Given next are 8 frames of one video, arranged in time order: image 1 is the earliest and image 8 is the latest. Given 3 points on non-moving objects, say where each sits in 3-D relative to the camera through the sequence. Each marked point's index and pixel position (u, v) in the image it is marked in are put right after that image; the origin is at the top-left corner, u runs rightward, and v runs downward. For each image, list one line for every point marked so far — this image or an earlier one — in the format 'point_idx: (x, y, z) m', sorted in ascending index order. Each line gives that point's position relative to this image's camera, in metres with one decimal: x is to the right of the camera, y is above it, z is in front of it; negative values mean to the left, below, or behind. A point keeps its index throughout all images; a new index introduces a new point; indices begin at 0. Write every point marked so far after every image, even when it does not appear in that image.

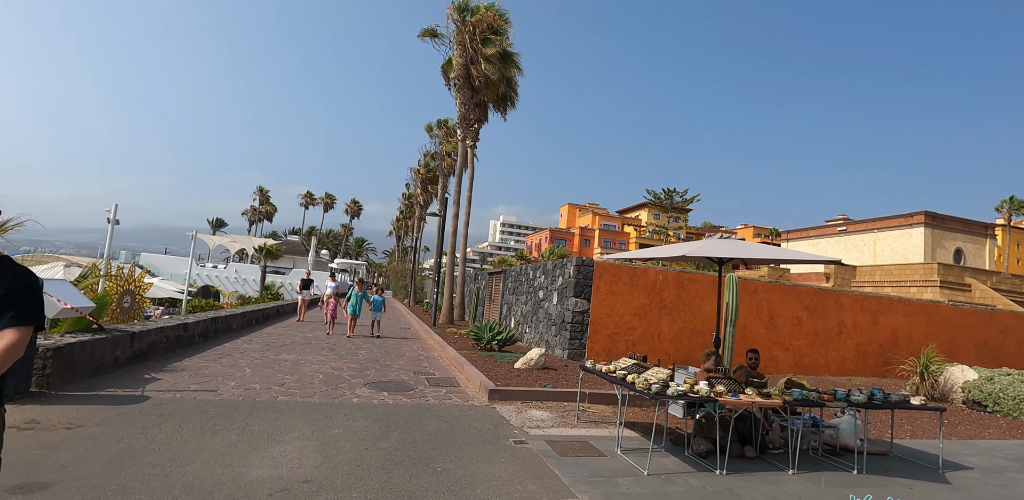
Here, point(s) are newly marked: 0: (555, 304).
0: (+1.0, -1.3, +12.4) m
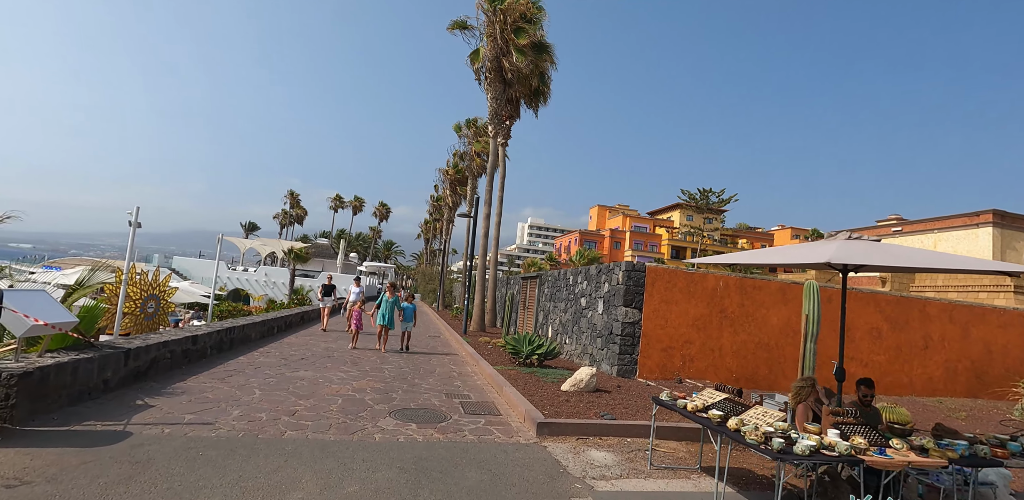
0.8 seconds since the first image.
0: (+1.9, -1.4, +11.1) m
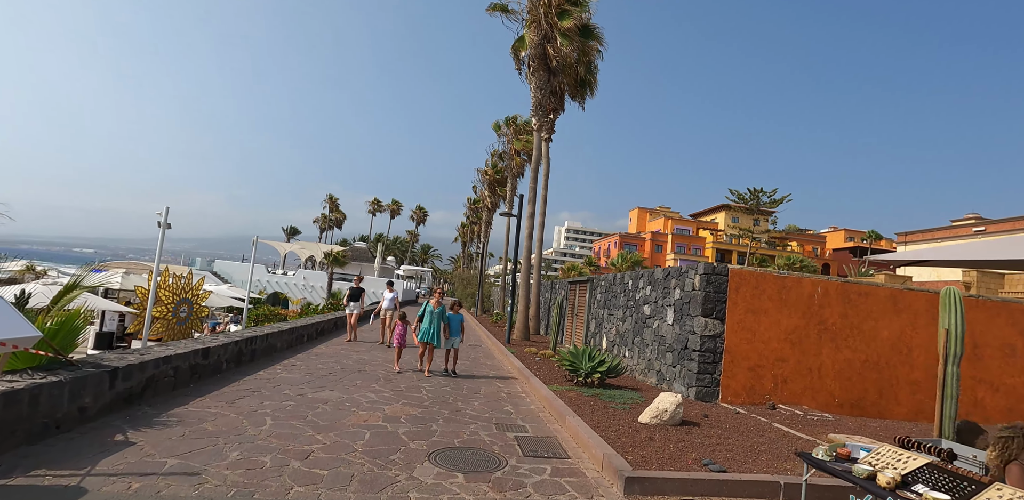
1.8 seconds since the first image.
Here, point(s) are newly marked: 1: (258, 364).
0: (+2.9, -1.3, +9.5) m
1: (-4.3, -1.9, +8.8) m
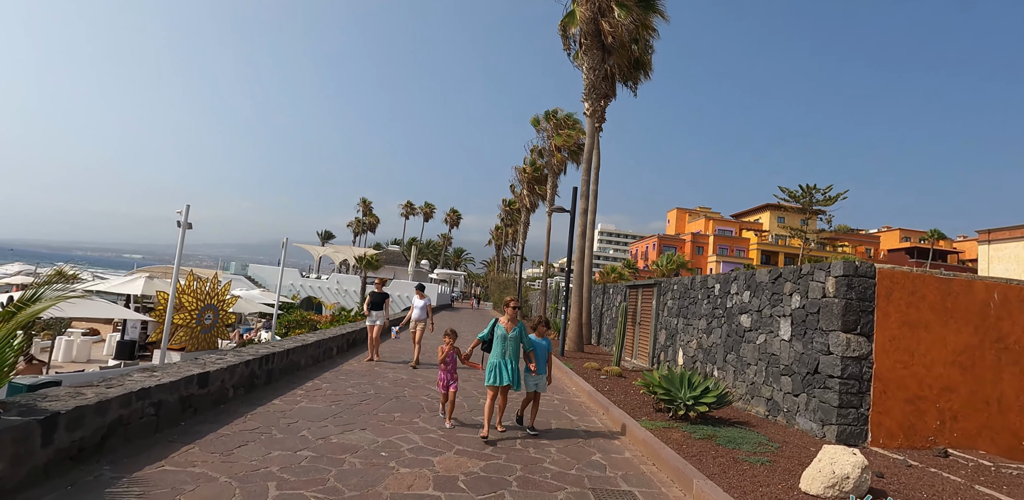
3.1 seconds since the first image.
0: (+3.9, -1.3, +7.5) m
1: (-3.3, -1.9, +7.2) m
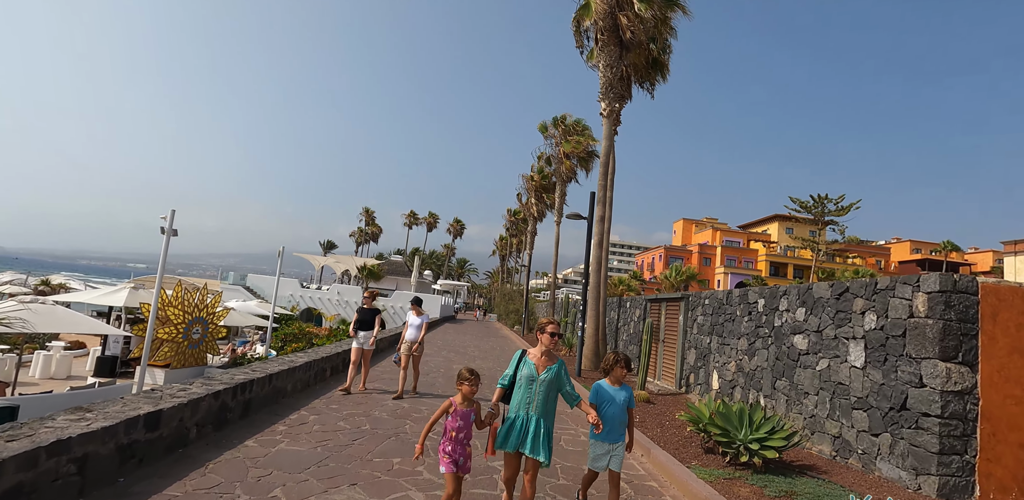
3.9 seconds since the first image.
0: (+4.2, -1.4, +6.3) m
1: (-3.0, -2.0, +6.1) m
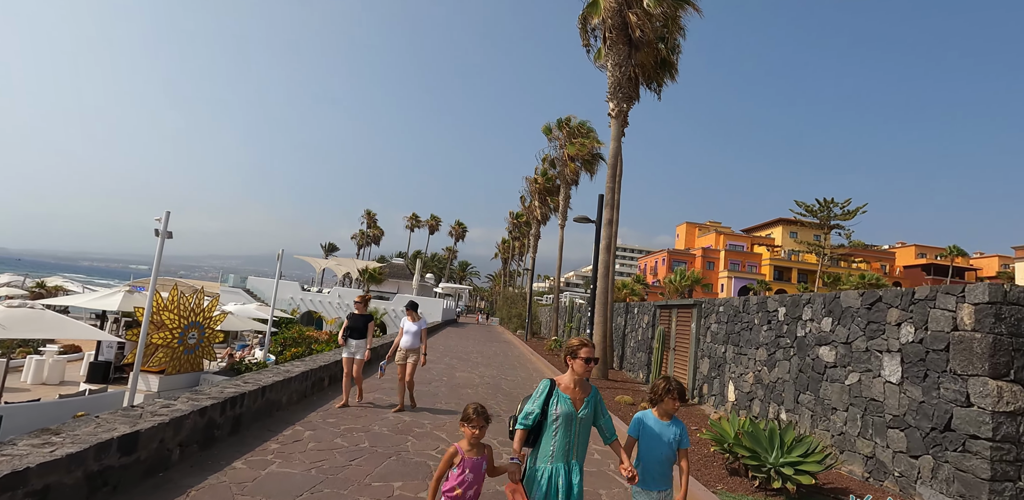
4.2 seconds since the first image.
0: (+4.3, -1.5, +5.9) m
1: (-2.9, -2.0, +5.6) m
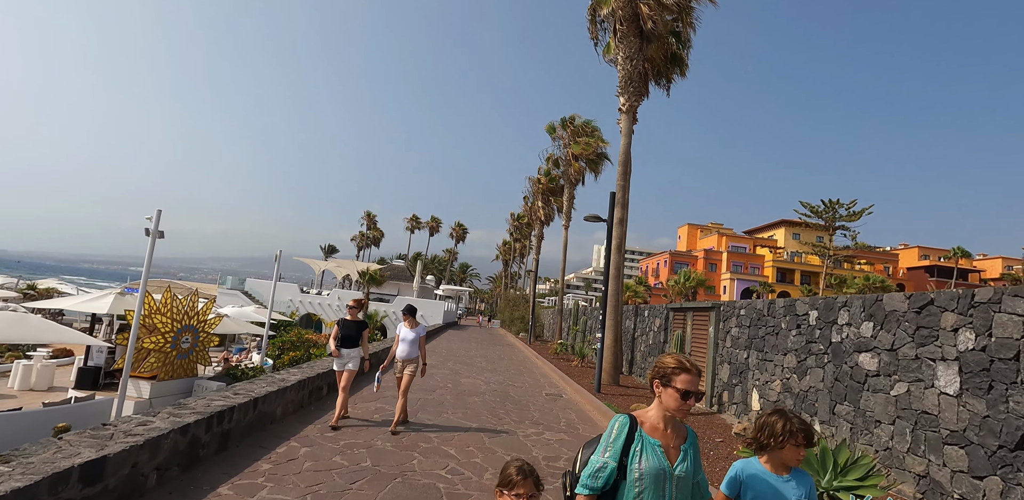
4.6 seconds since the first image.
0: (+4.5, -1.5, +5.3) m
1: (-2.7, -2.0, +5.1) m
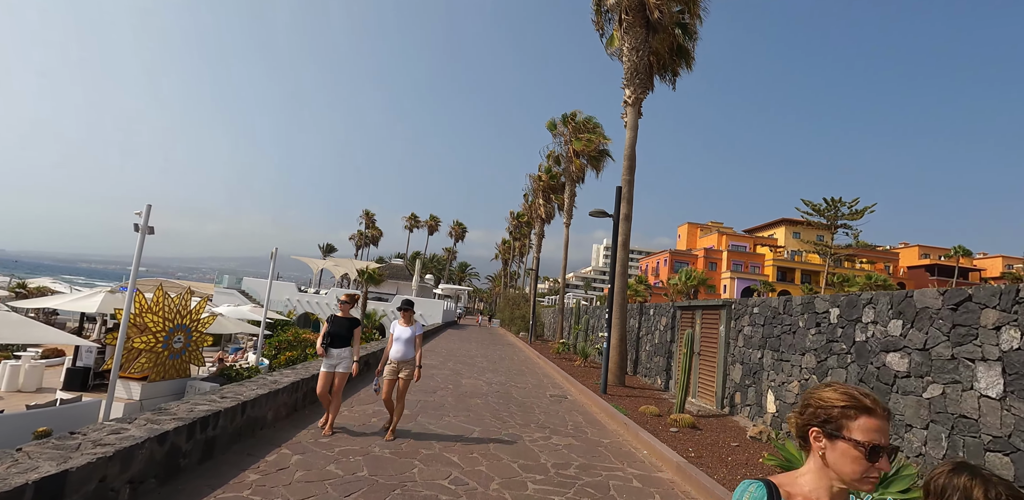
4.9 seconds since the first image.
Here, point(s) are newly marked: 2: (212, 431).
0: (+4.5, -1.4, +4.9) m
1: (-2.7, -1.9, +4.7) m
2: (-2.8, -1.7, +4.8) m
